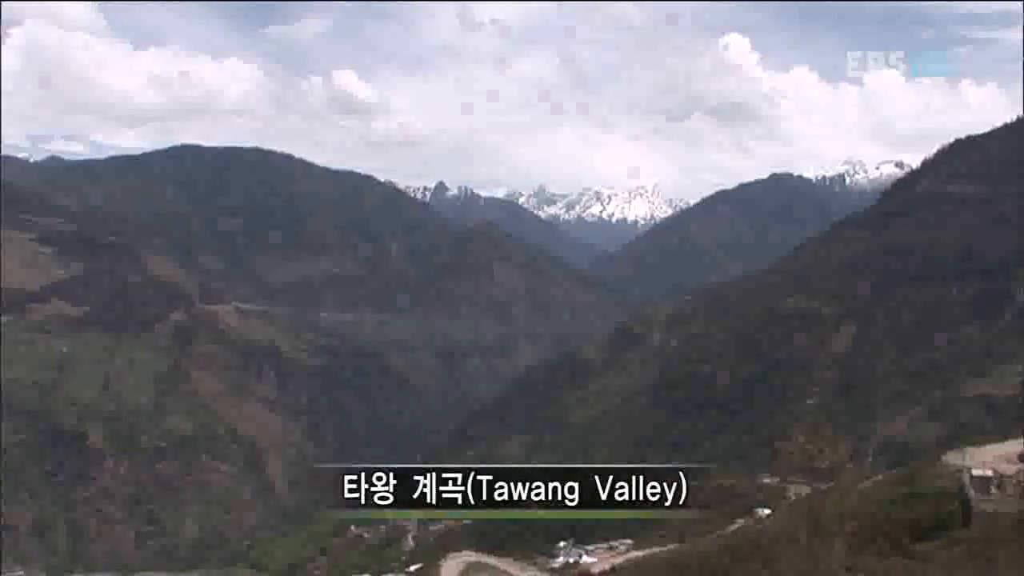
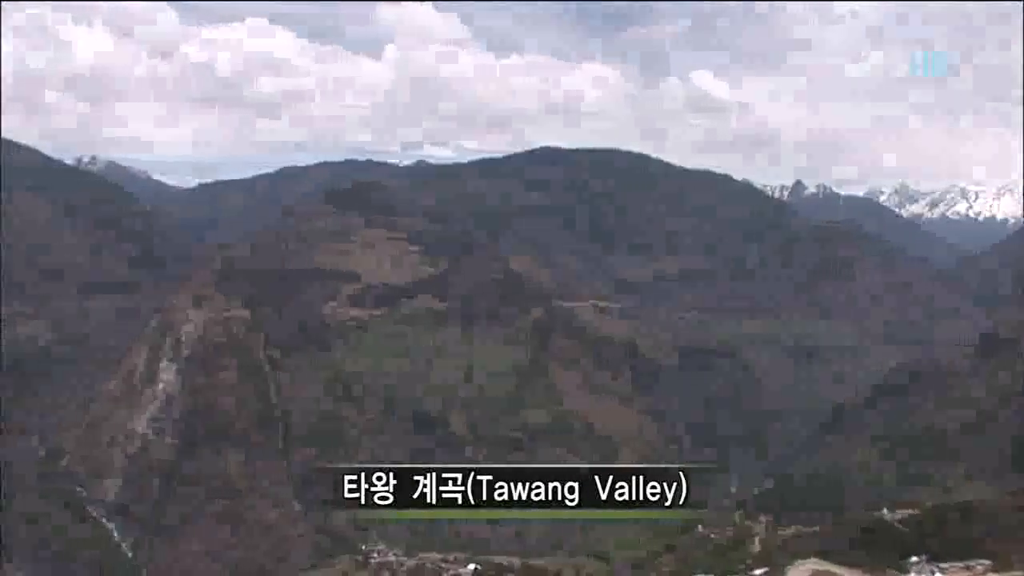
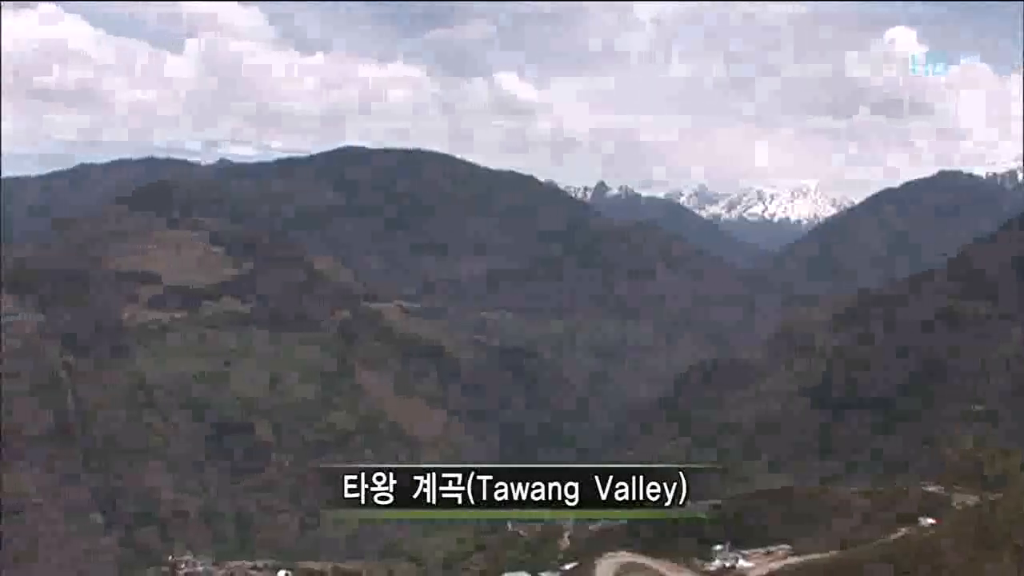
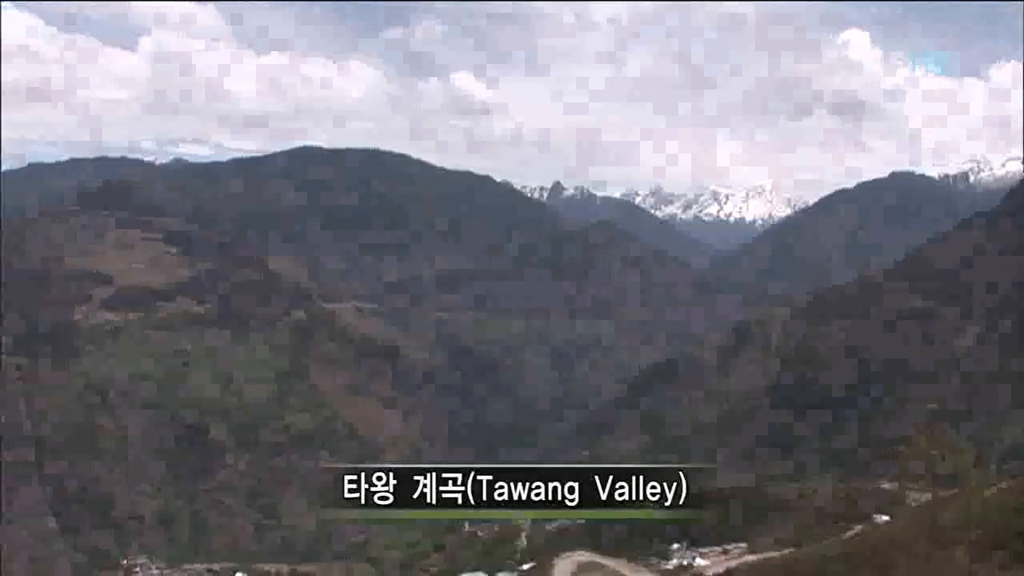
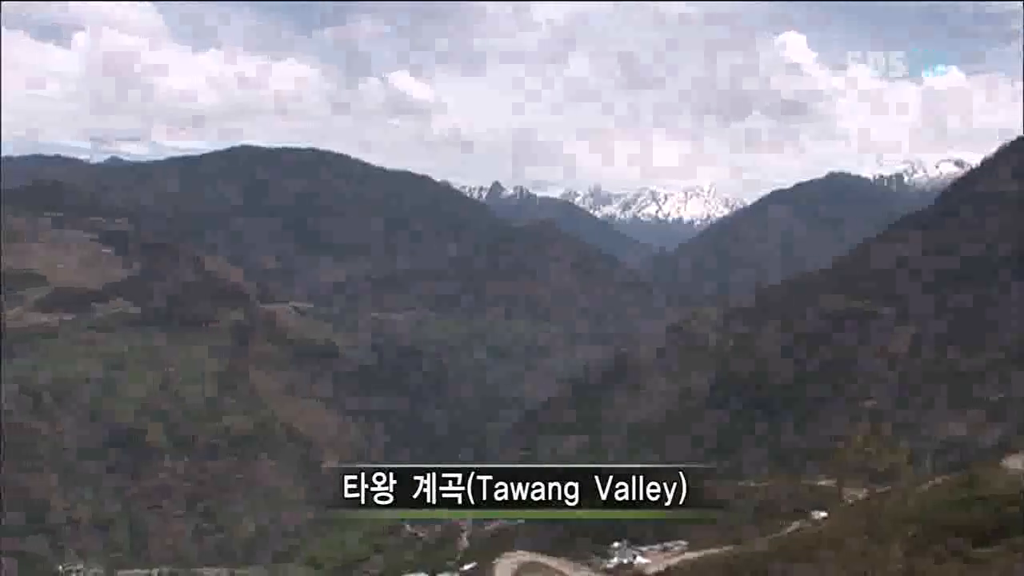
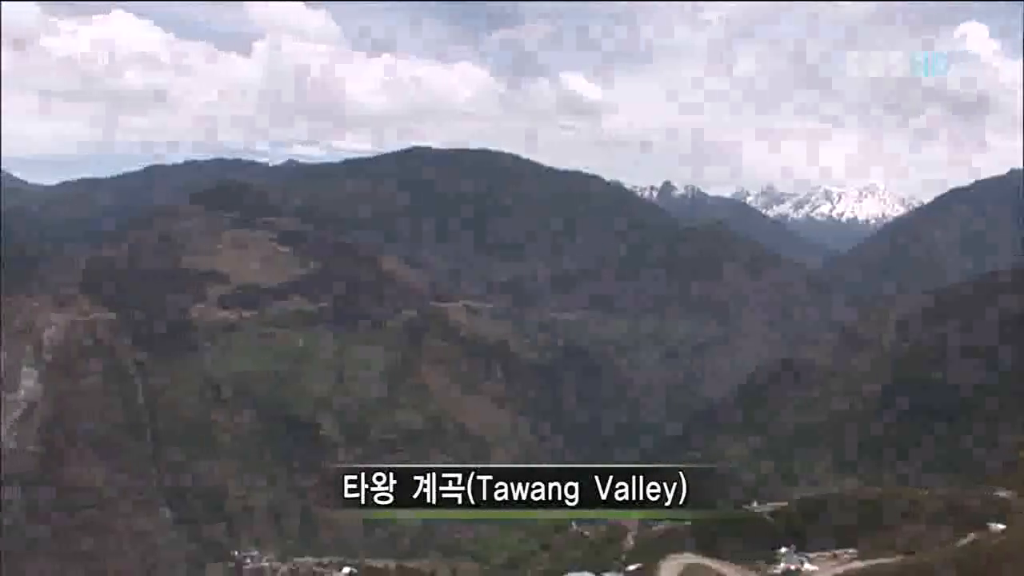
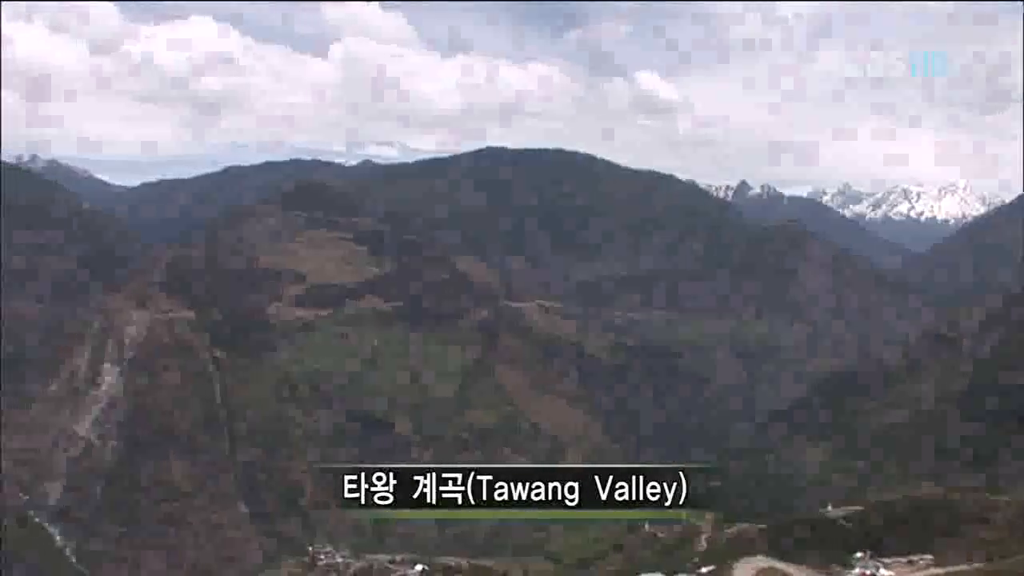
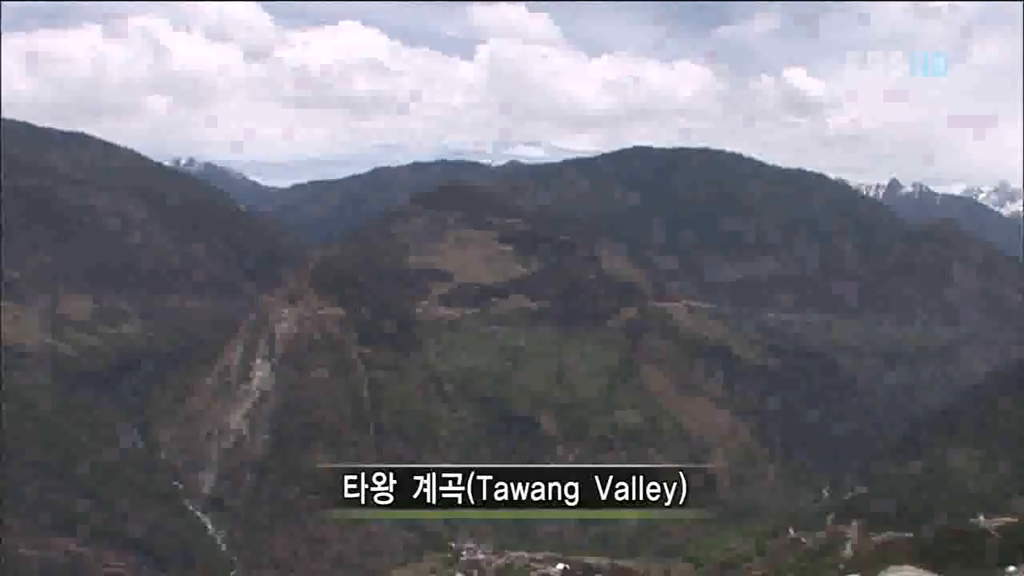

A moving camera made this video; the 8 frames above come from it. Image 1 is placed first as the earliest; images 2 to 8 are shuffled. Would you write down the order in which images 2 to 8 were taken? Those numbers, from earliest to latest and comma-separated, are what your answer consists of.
5, 4, 3, 6, 7, 2, 8
